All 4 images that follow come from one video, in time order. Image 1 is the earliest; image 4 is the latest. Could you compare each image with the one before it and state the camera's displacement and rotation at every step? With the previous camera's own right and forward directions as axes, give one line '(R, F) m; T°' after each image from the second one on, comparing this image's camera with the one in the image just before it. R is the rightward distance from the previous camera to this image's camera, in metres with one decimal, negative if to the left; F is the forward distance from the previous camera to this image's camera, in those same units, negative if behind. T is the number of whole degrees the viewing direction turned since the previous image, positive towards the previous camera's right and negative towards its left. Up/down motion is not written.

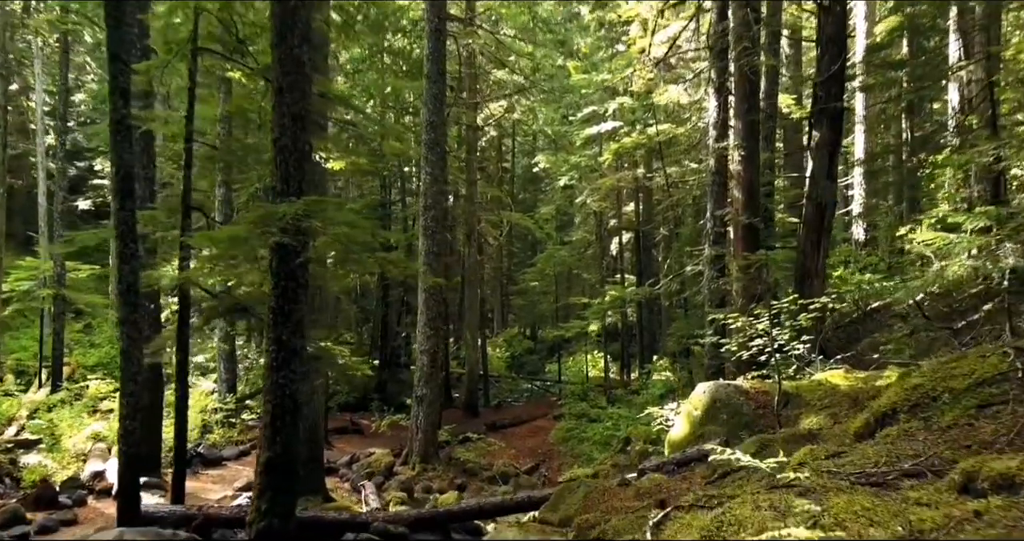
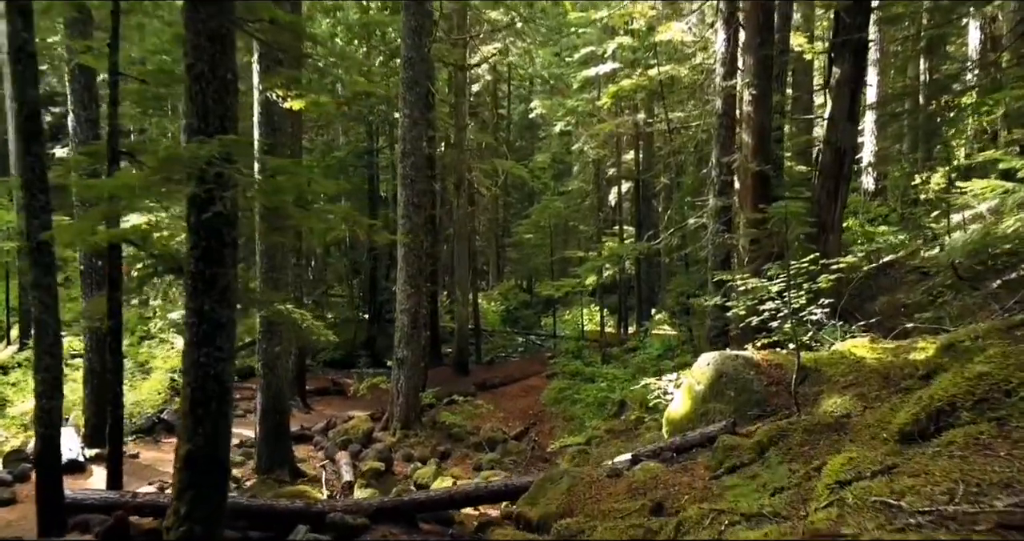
(+0.2, +1.0) m; 0°
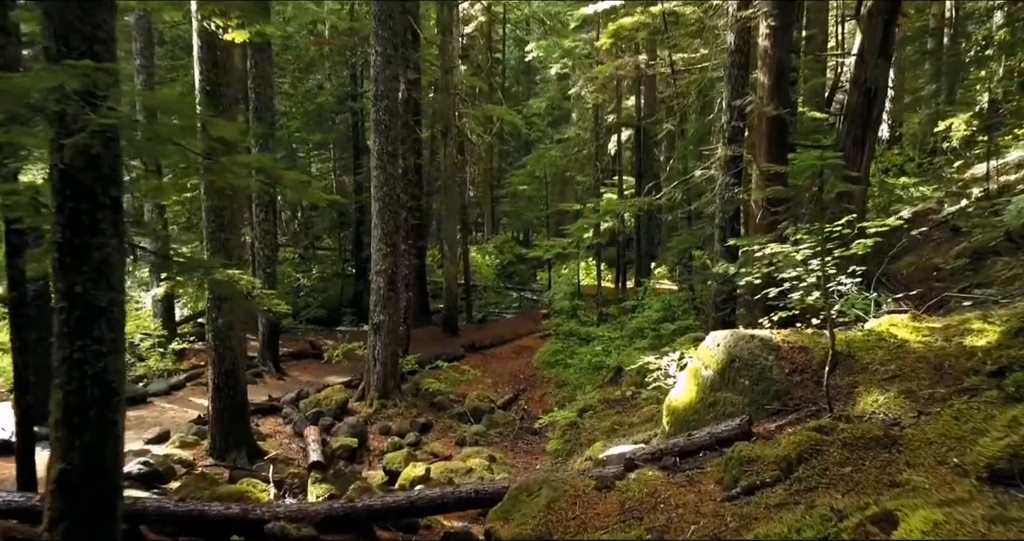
(+0.2, +1.1) m; 0°
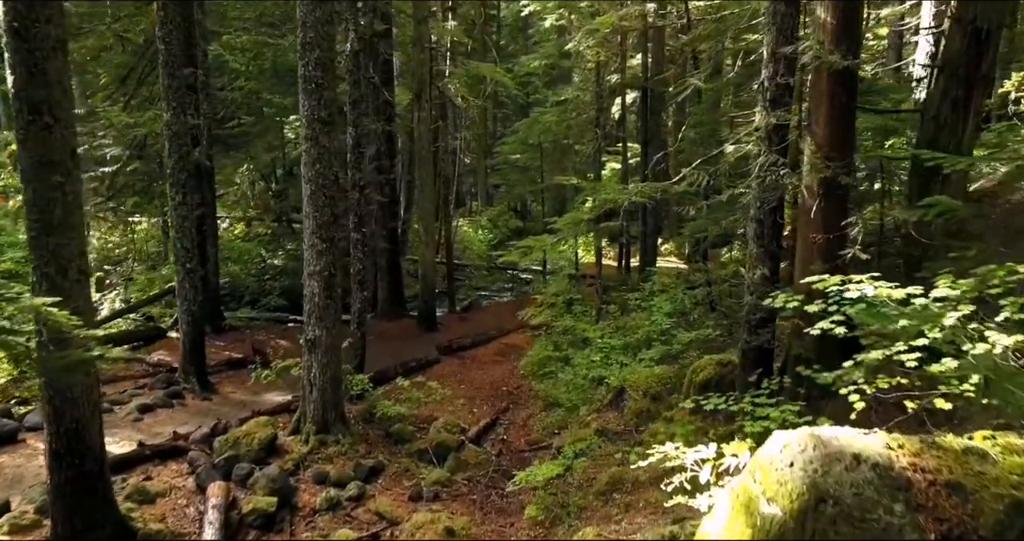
(+0.4, +2.5) m; 0°
